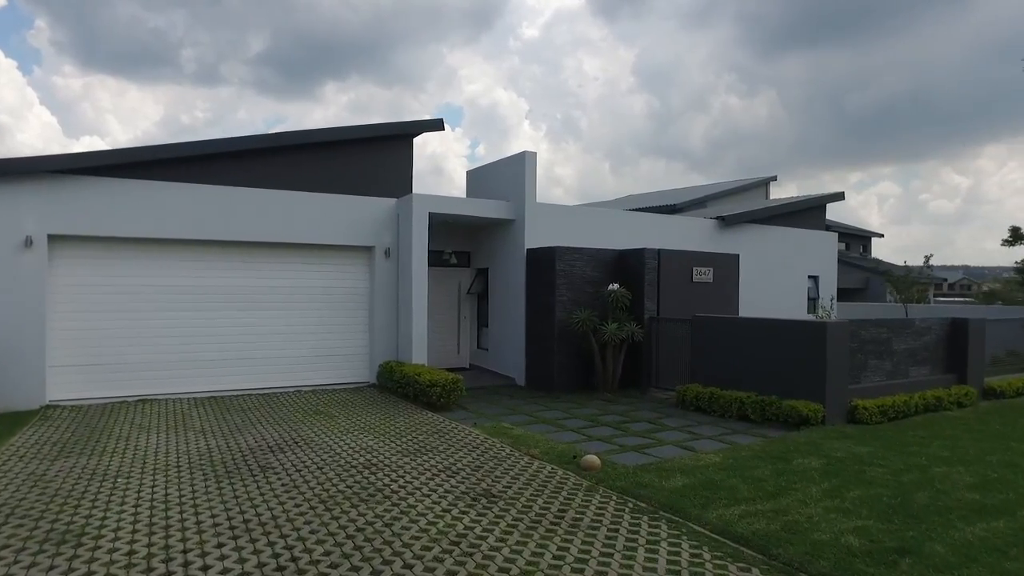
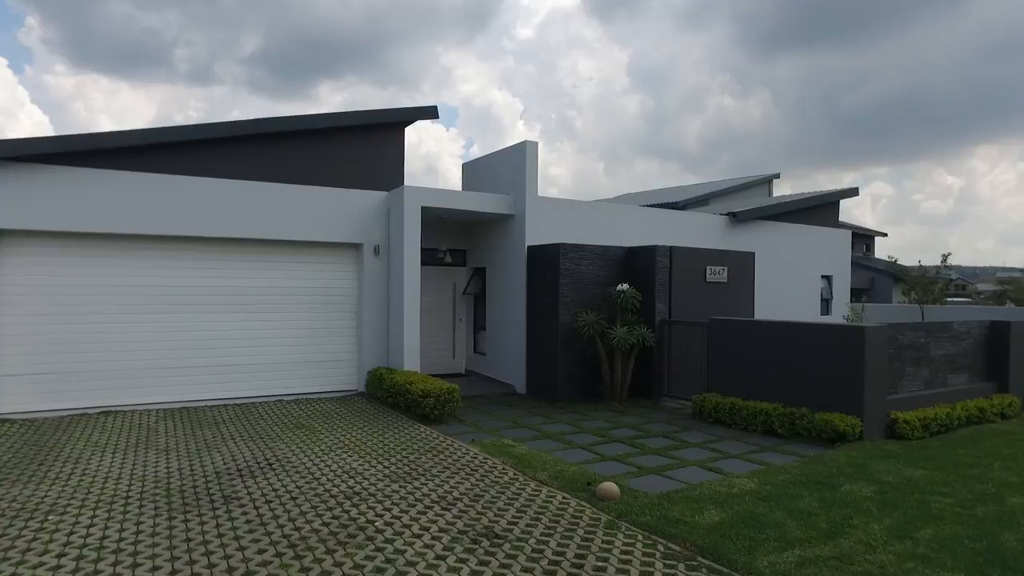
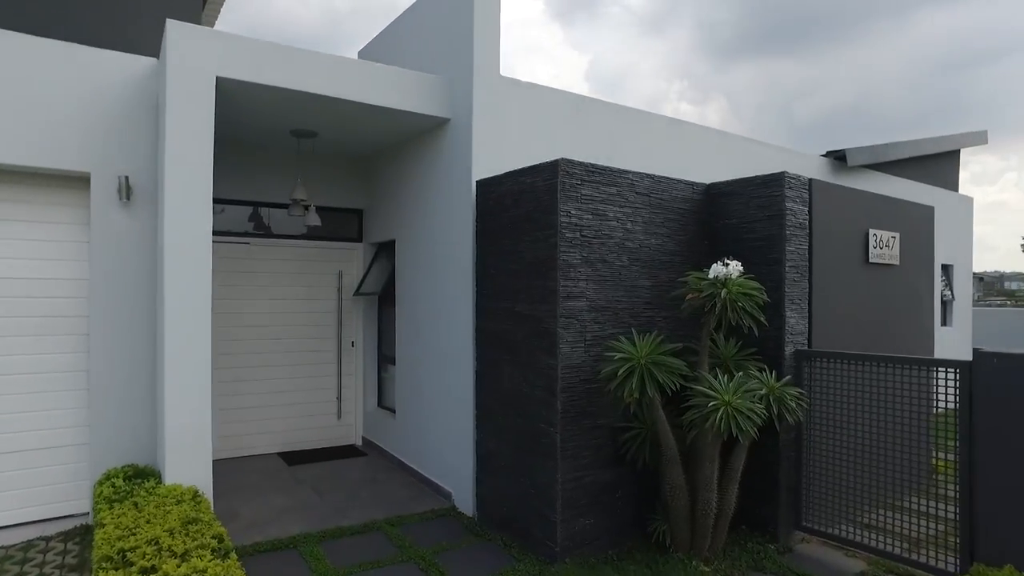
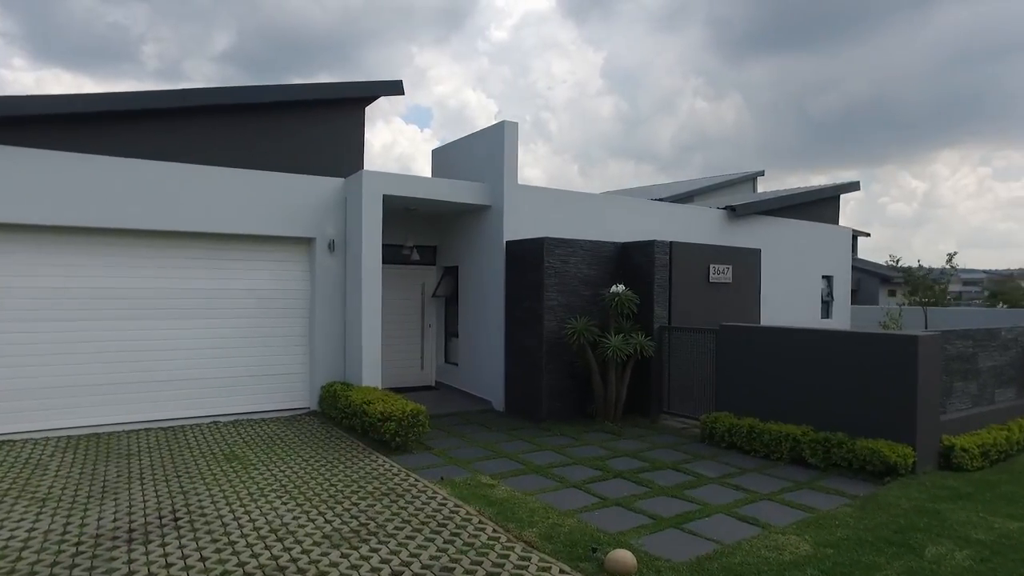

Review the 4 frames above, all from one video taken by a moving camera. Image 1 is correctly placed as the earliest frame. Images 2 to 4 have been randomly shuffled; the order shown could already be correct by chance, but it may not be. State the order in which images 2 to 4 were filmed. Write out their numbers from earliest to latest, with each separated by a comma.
2, 4, 3
